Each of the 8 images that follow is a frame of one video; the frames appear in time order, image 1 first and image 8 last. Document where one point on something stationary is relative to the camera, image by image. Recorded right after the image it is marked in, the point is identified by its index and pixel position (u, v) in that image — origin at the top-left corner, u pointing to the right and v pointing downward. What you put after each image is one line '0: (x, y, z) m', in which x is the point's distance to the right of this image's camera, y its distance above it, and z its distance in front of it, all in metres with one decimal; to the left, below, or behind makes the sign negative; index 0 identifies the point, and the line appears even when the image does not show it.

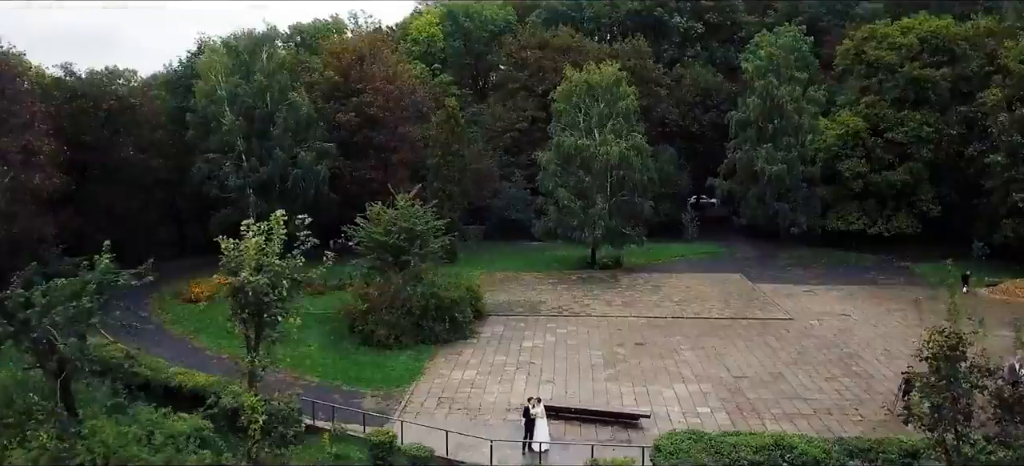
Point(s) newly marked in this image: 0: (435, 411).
0: (-1.1, -2.5, +11.0) m
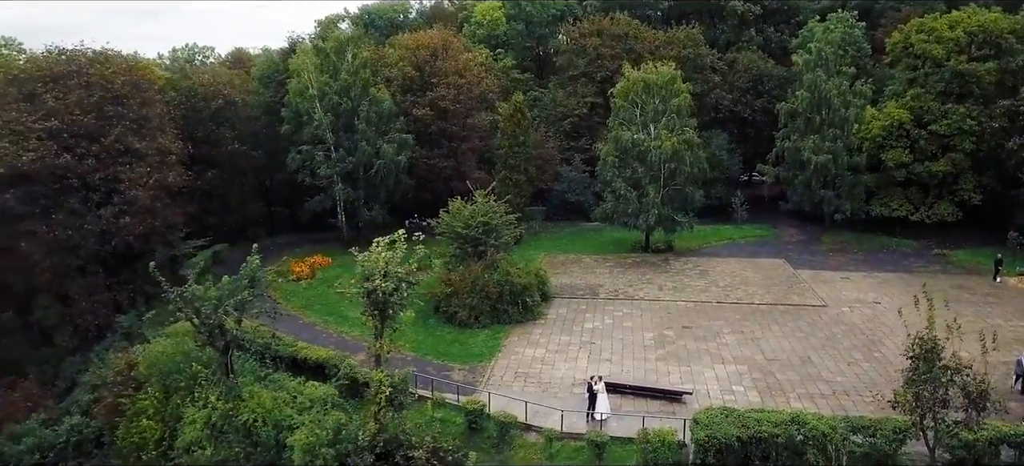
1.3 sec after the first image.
0: (0.0, -2.5, +13.3) m
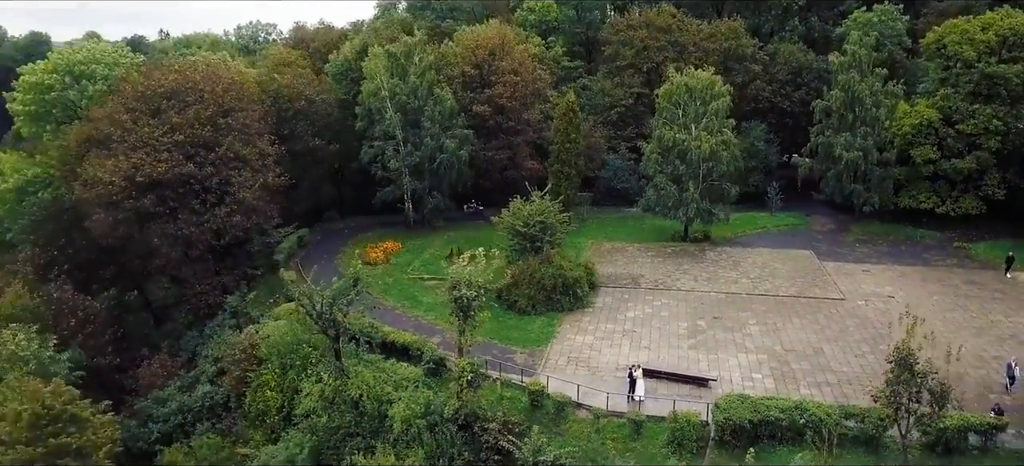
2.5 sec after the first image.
0: (+1.1, -2.7, +15.9) m
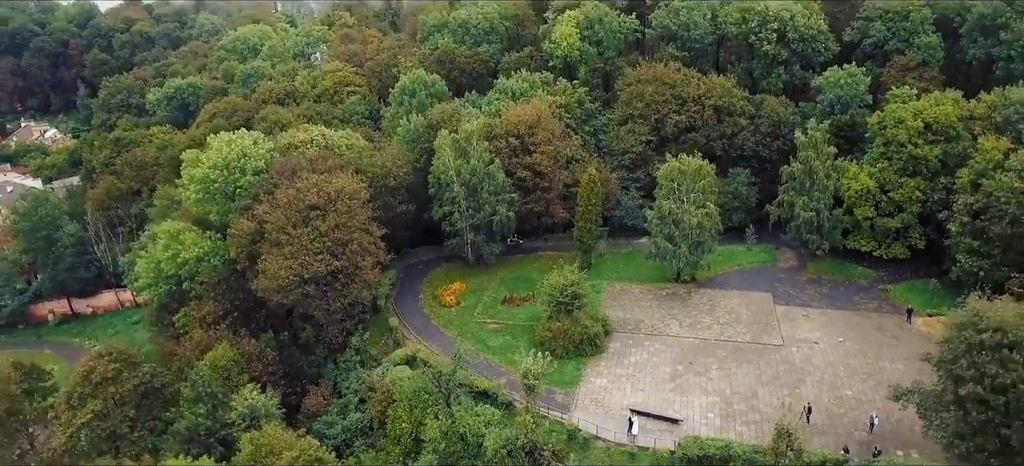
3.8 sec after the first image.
0: (+2.4, -5.4, +24.8) m
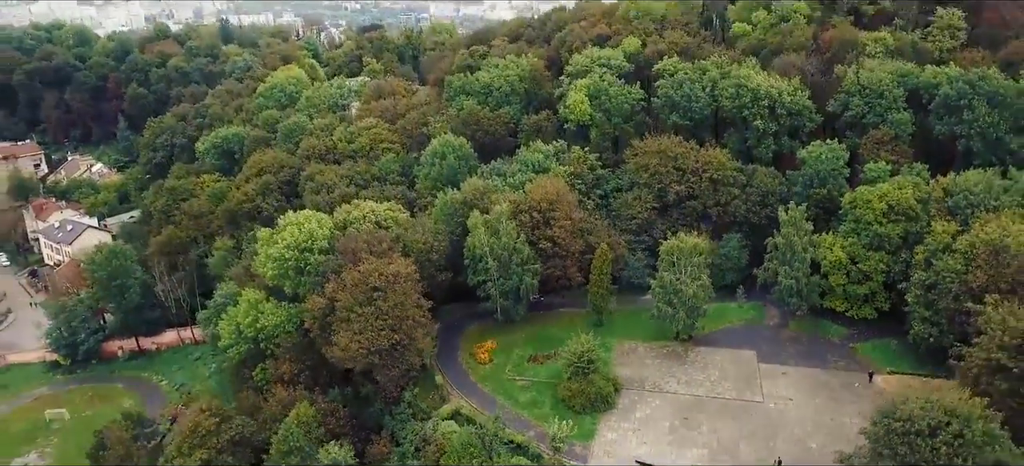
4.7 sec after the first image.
0: (+3.5, -8.7, +30.9) m
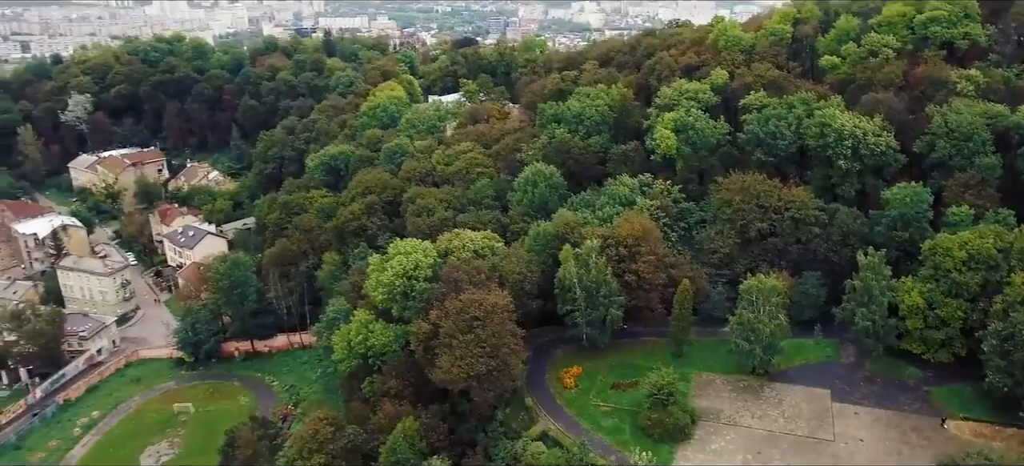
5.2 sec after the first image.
0: (+7.1, -10.7, +33.6) m
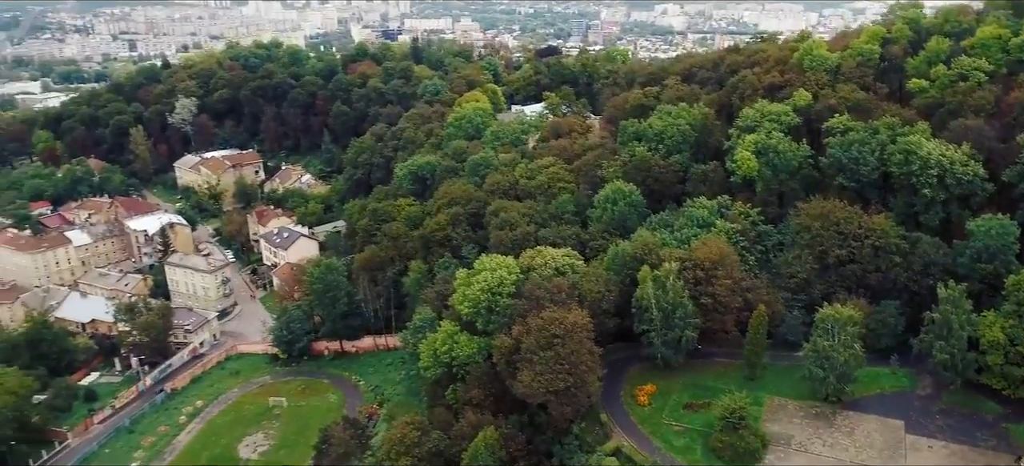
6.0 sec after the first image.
0: (+10.4, -12.1, +35.0) m
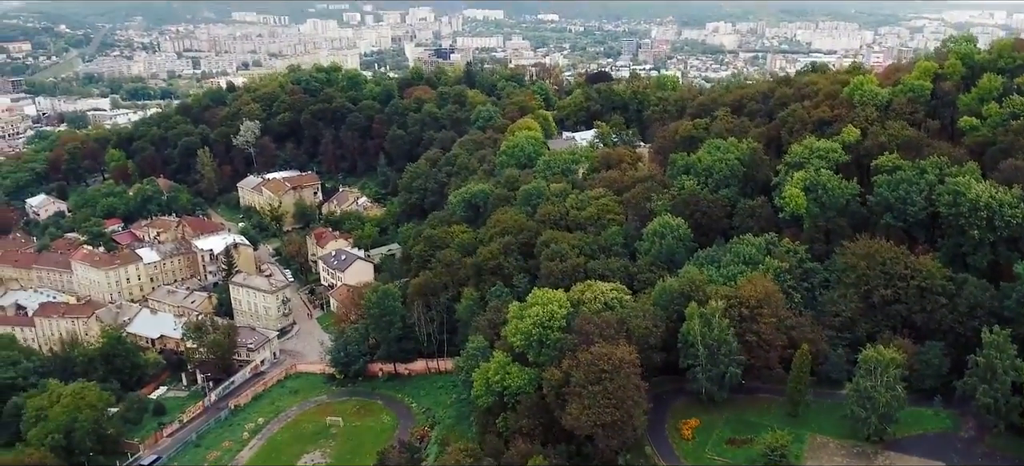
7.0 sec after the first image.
0: (+12.5, -14.3, +36.2) m
